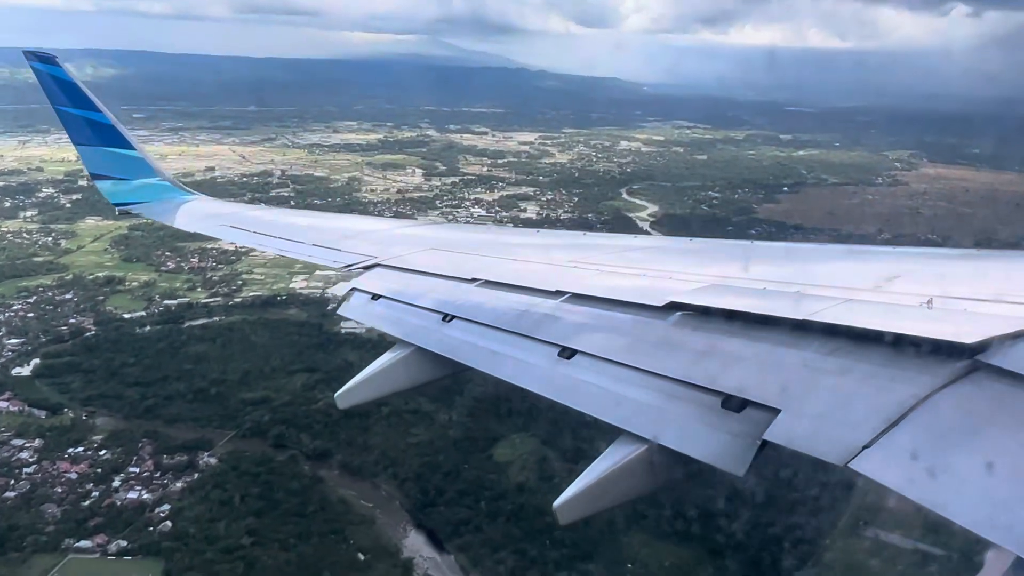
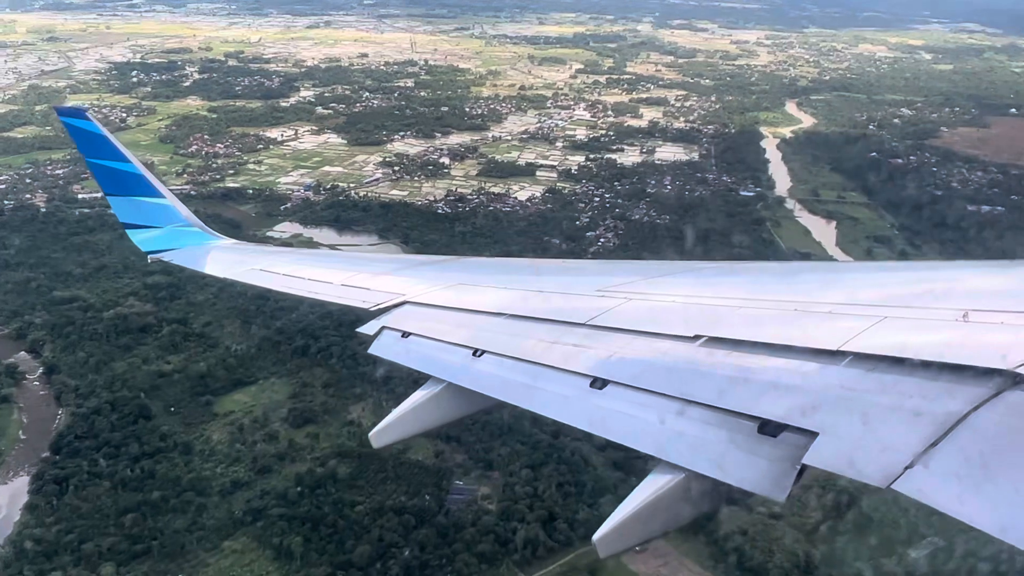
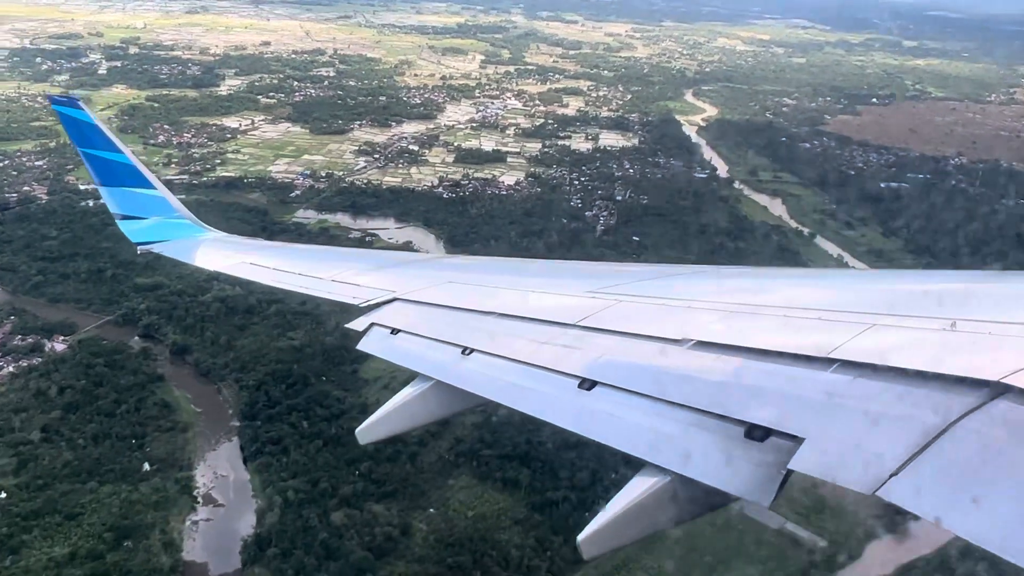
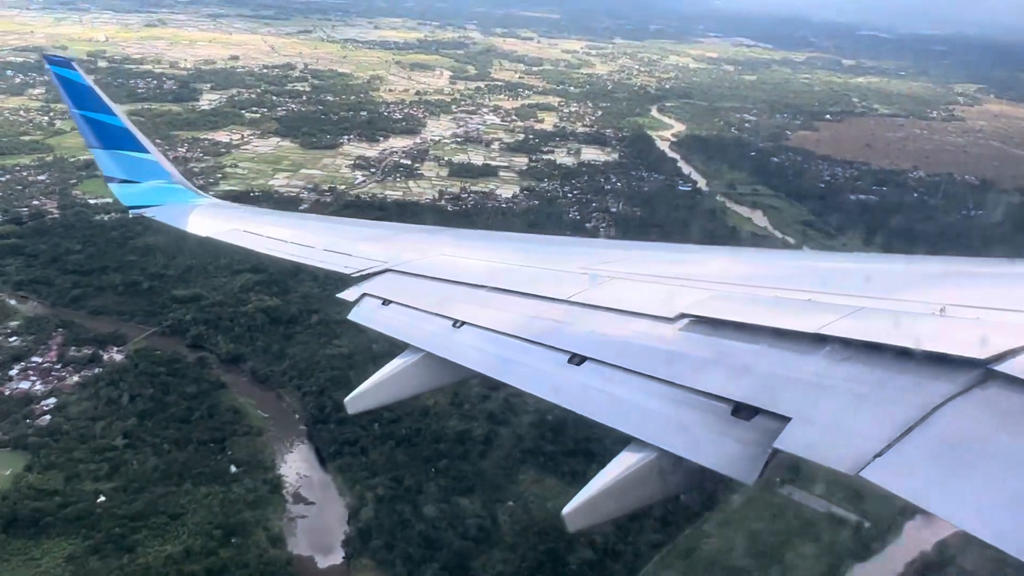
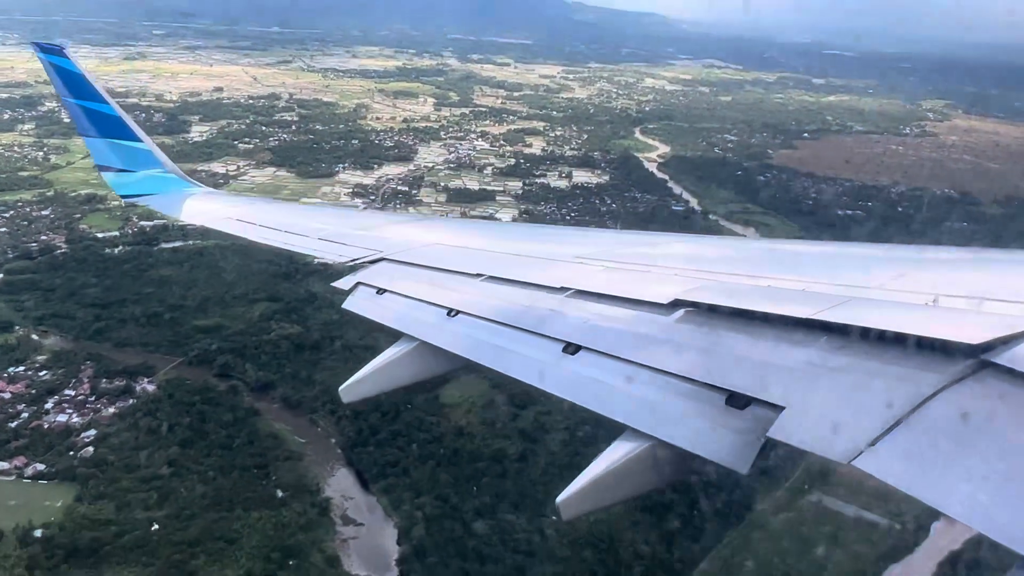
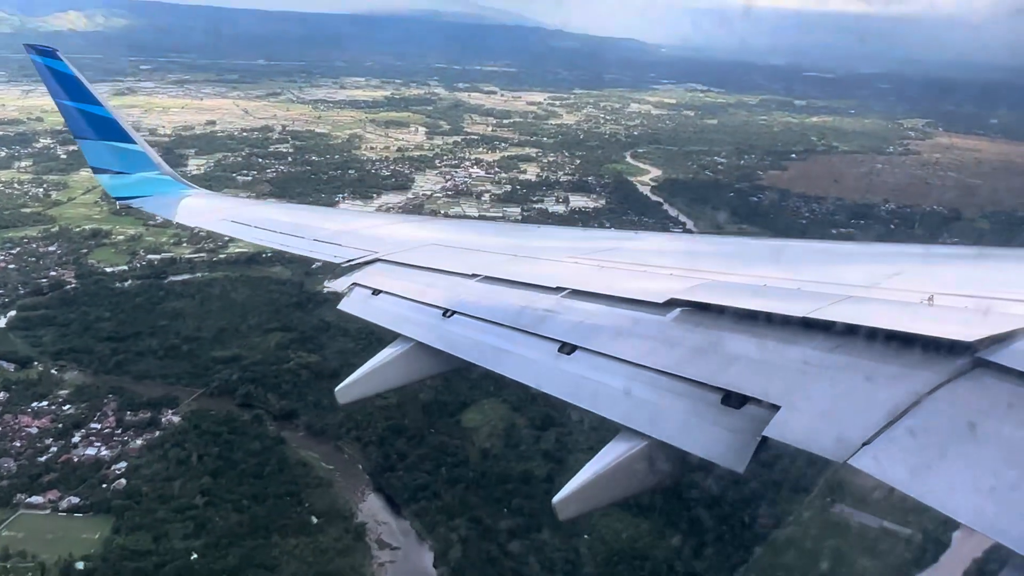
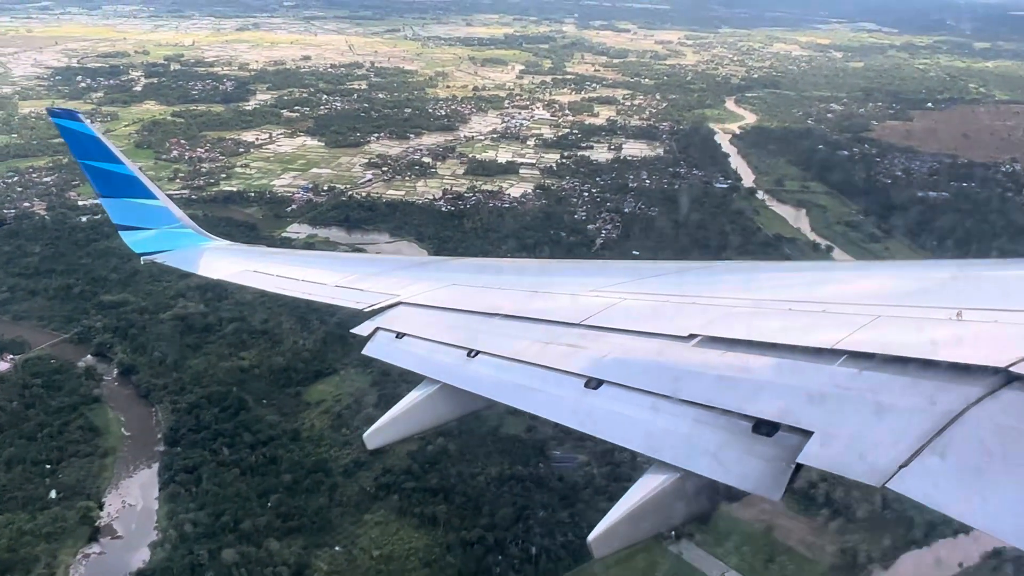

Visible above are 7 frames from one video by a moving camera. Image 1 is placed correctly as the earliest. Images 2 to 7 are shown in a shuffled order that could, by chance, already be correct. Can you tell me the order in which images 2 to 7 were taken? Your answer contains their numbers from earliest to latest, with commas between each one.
6, 5, 4, 3, 7, 2
